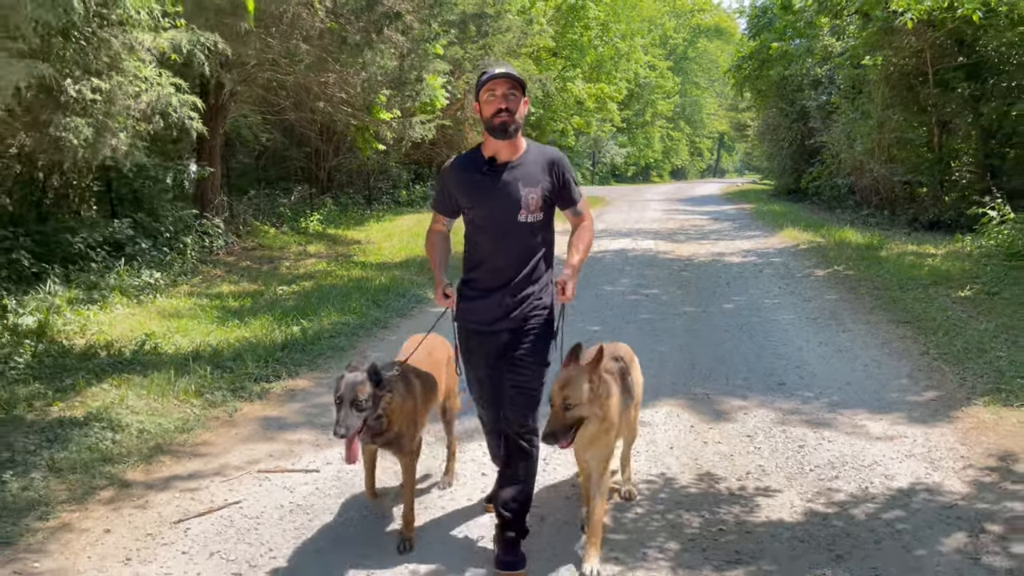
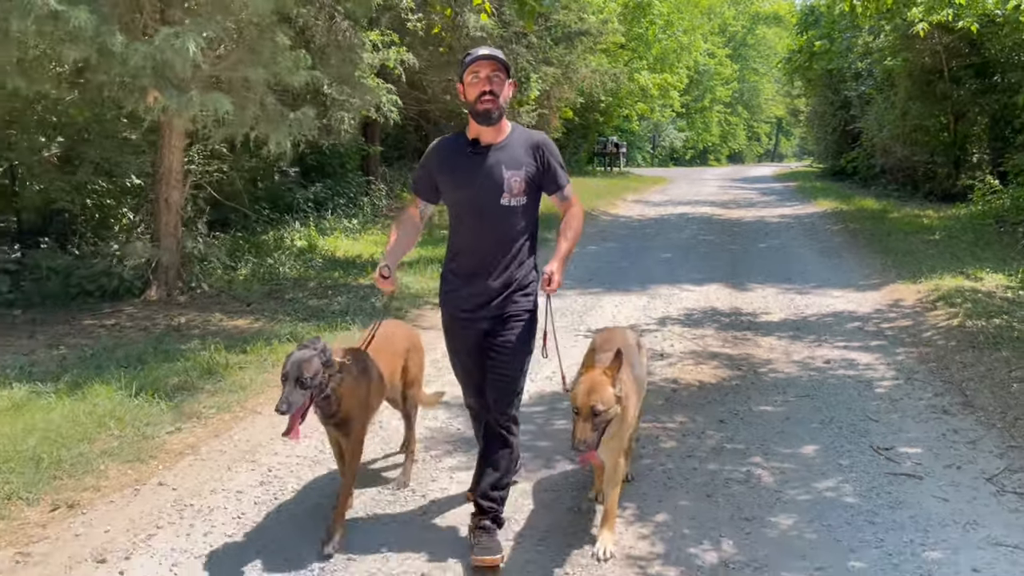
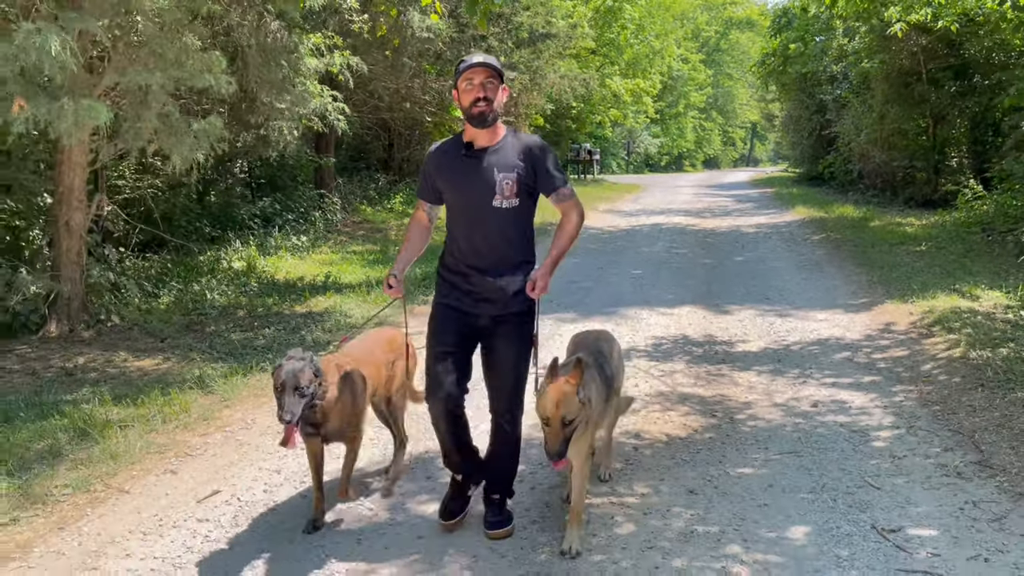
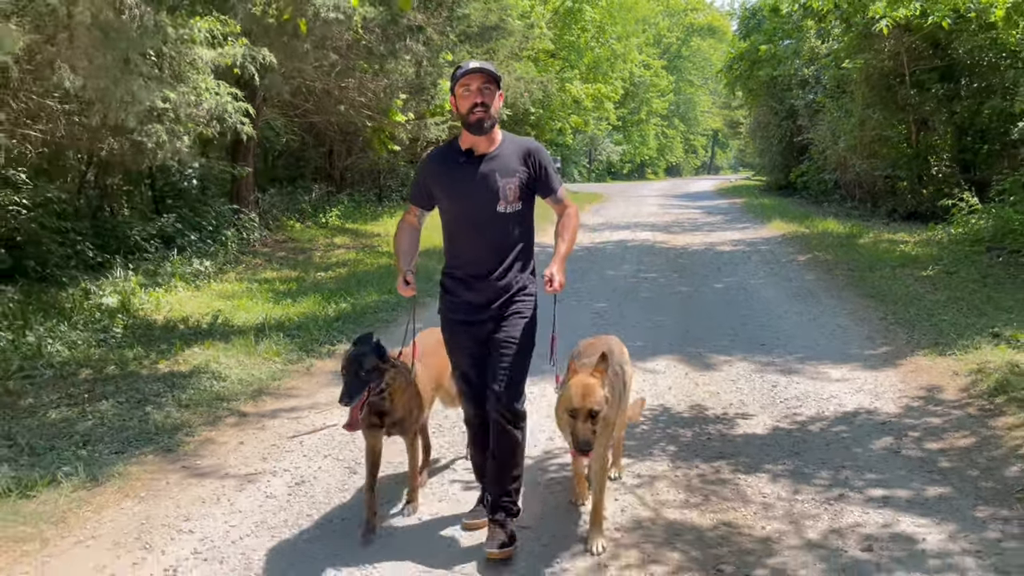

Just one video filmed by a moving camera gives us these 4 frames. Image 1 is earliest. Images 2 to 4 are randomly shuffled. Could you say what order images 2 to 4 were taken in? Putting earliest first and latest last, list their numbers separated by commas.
4, 3, 2
